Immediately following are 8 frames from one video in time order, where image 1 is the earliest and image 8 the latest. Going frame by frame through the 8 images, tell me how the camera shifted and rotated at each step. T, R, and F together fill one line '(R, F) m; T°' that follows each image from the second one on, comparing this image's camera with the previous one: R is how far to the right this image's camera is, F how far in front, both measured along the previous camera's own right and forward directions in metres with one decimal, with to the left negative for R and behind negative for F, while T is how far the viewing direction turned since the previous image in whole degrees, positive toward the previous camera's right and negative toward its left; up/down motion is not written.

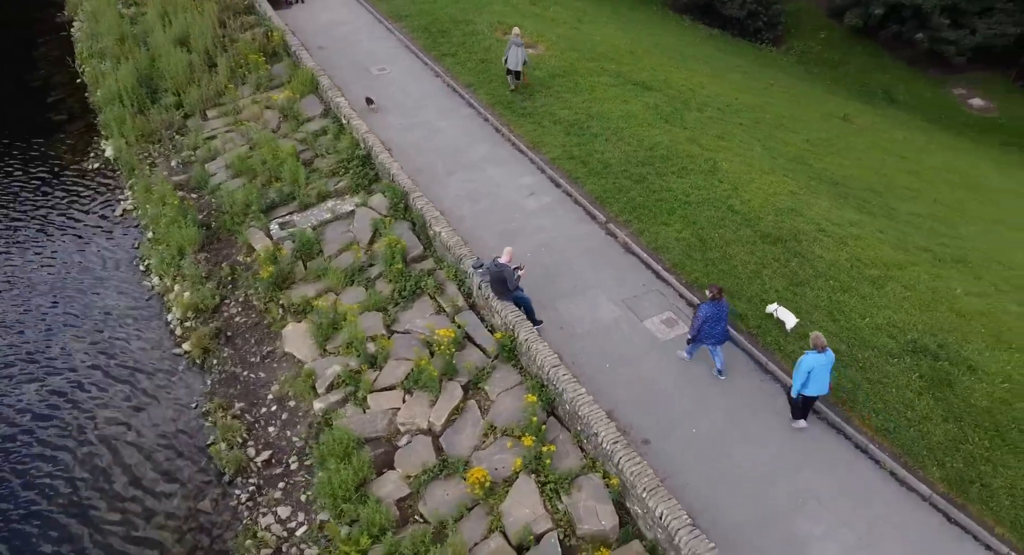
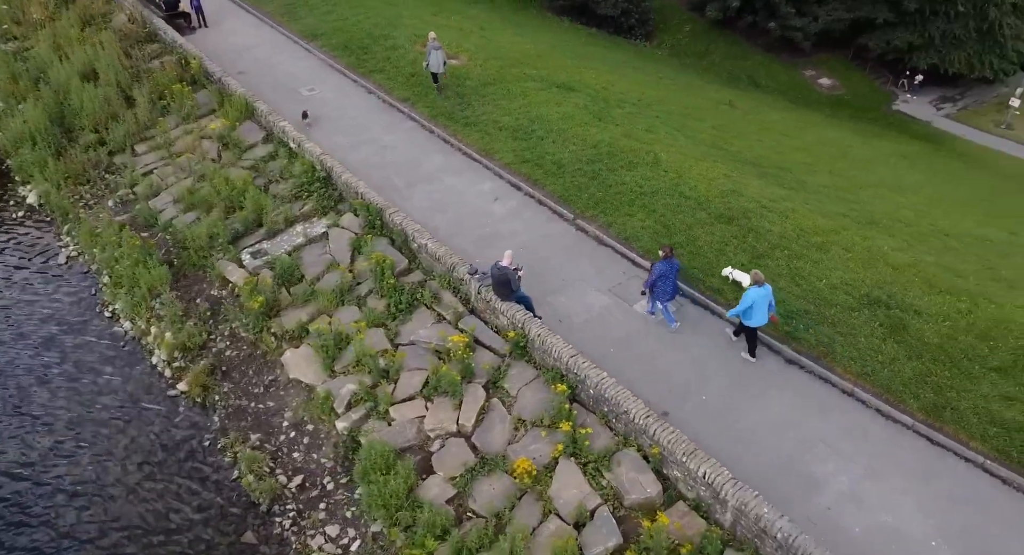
(-1.5, -0.3) m; +8°
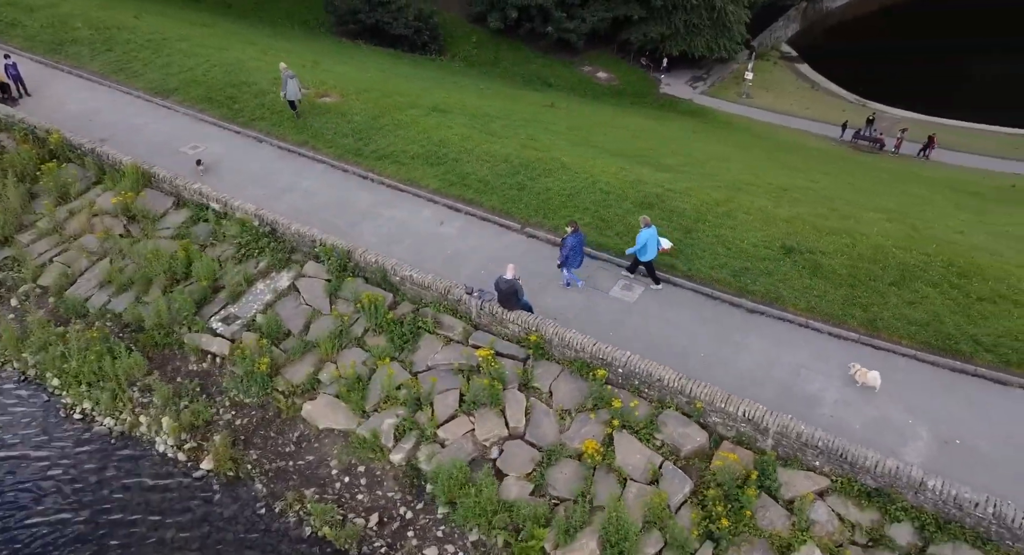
(-2.7, -0.4) m; +14°
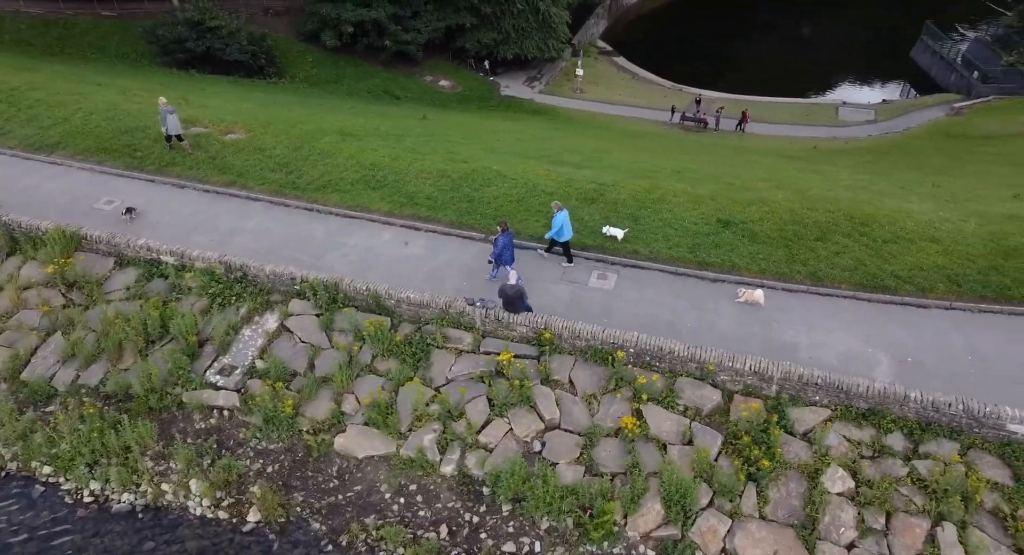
(-2.2, -0.4) m; +11°
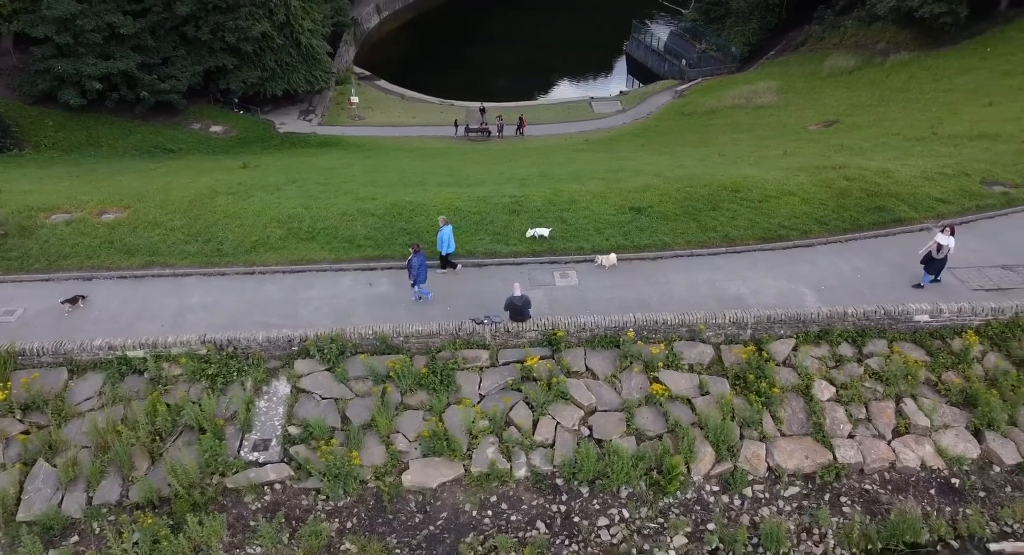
(-3.4, -0.5) m; +16°
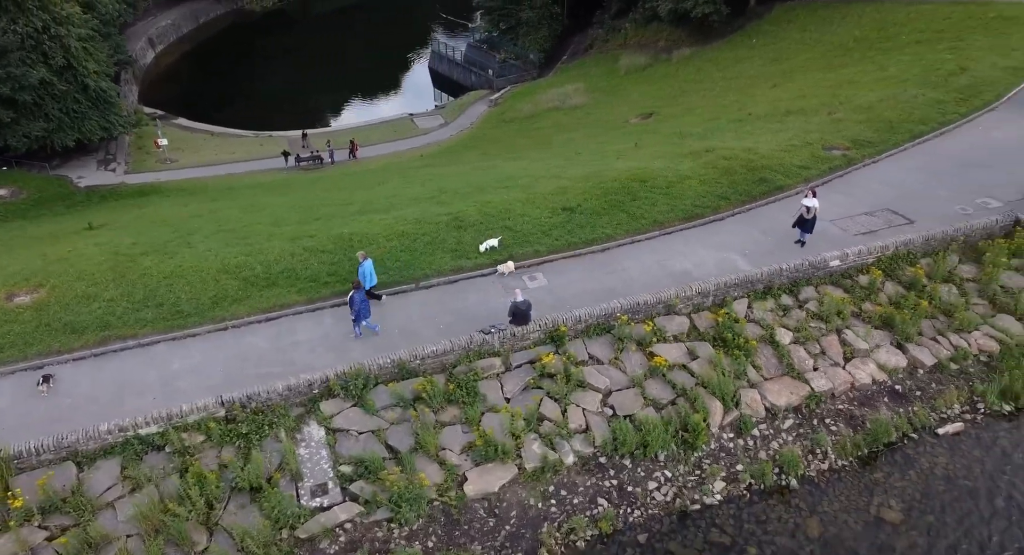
(-2.9, -0.5) m; +13°
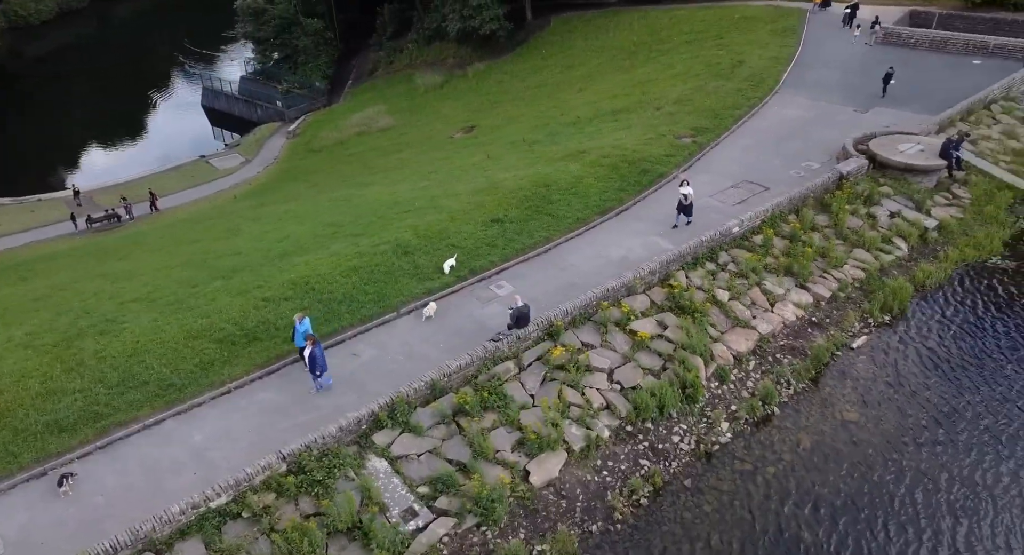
(-3.7, -0.7) m; +15°
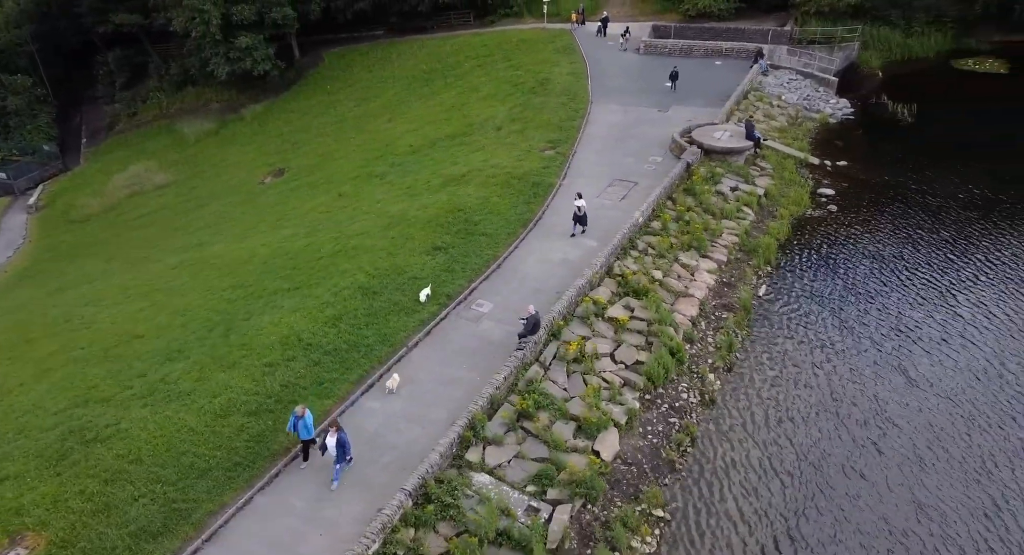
(-5.0, -0.8) m; +17°
